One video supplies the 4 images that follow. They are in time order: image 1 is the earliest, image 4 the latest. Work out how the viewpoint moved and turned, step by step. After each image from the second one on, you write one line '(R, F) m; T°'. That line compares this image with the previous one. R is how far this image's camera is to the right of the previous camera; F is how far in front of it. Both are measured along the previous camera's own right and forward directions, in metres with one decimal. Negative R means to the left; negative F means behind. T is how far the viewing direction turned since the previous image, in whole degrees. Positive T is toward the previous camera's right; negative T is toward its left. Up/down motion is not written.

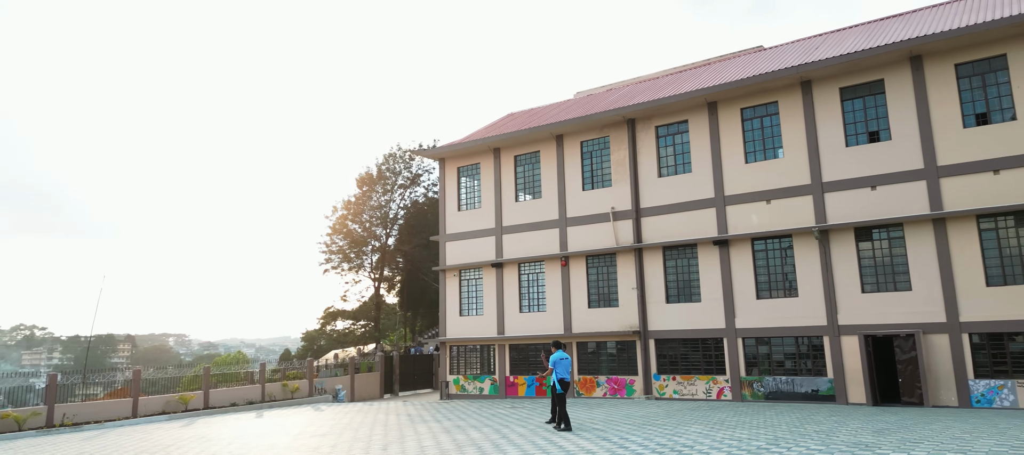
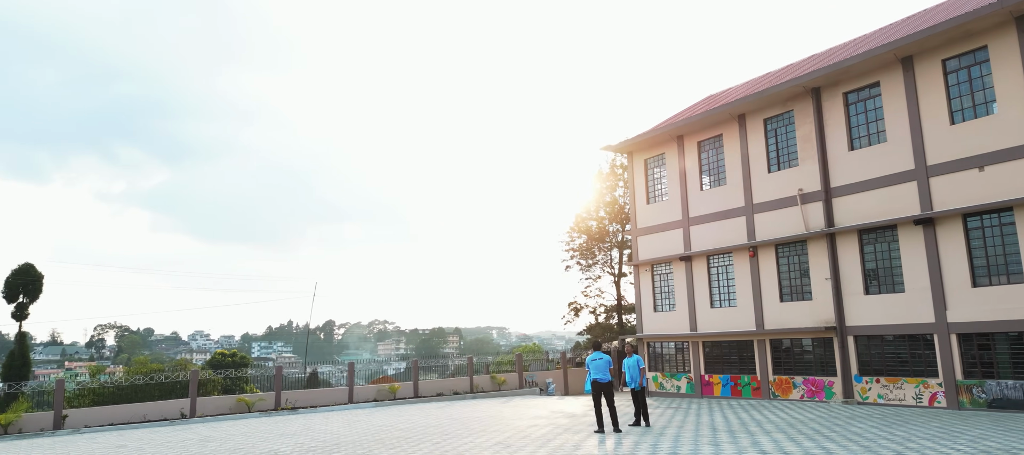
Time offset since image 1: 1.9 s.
(+3.2, +0.6) m; -23°
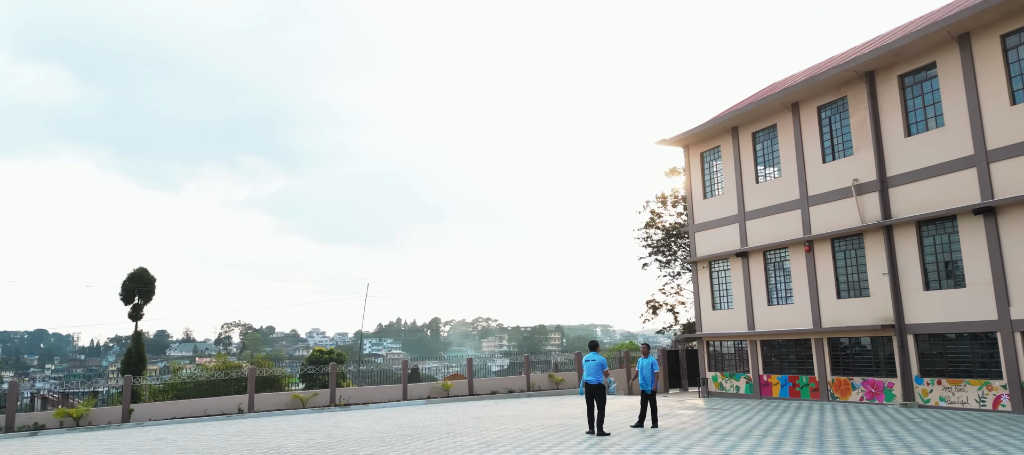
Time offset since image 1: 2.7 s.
(+1.5, 0.0) m; -8°
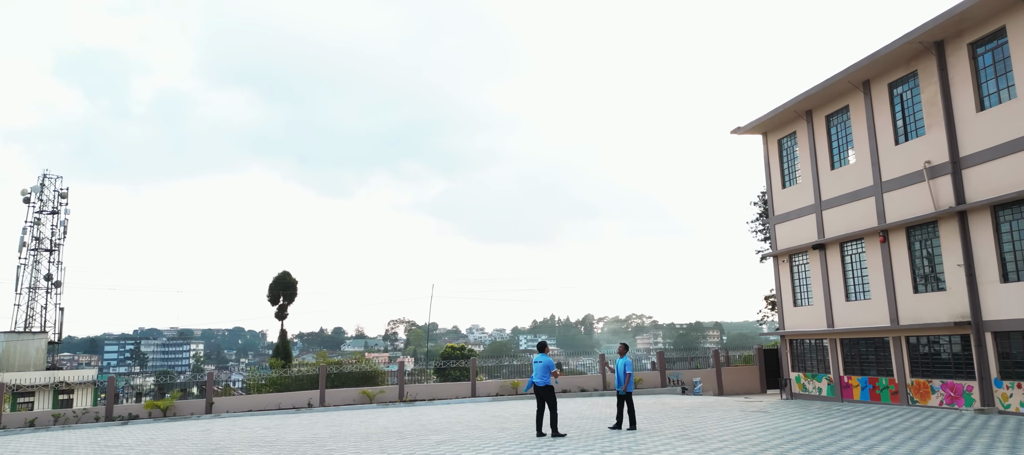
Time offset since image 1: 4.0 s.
(+2.6, +0.1) m; -12°
